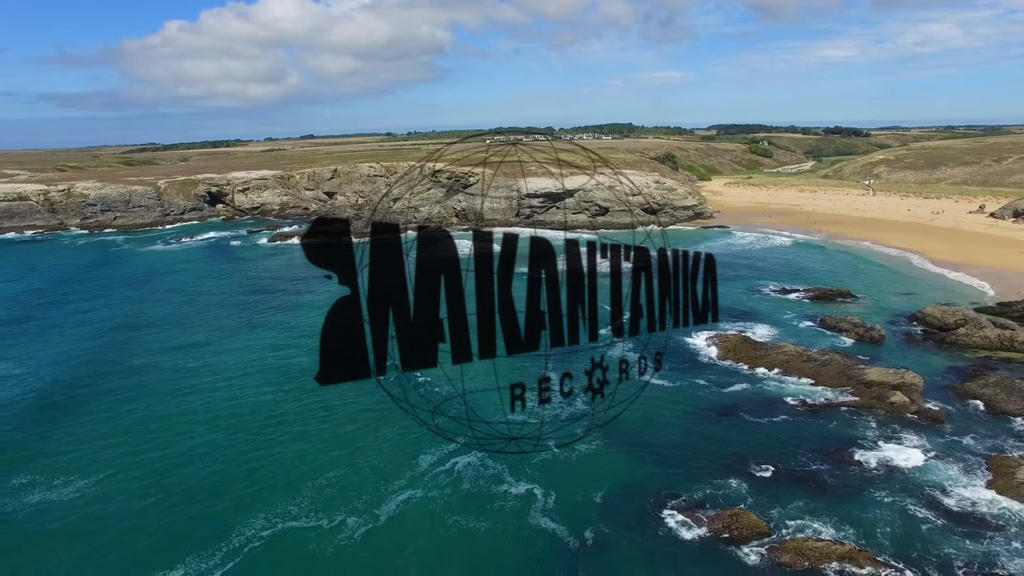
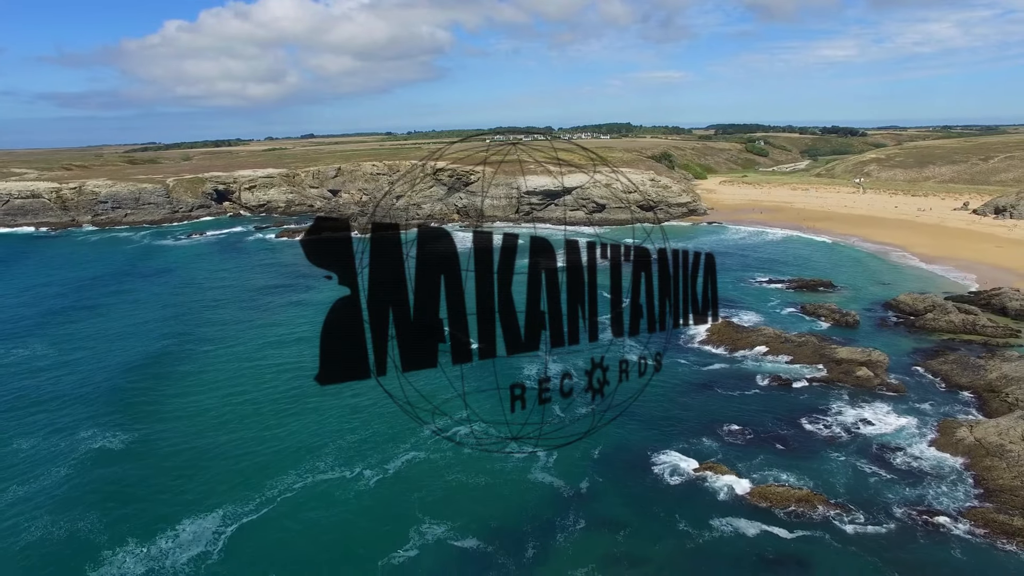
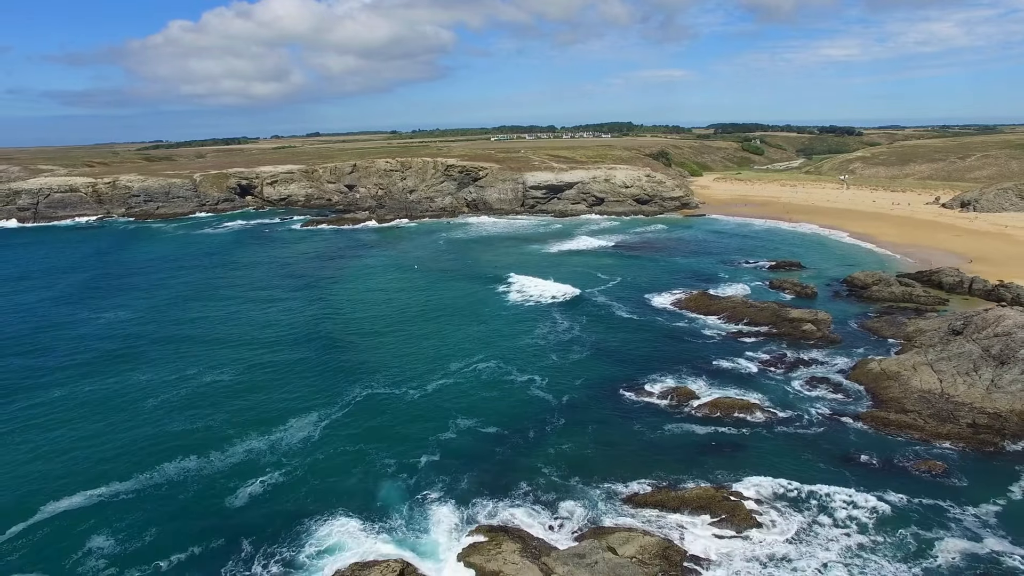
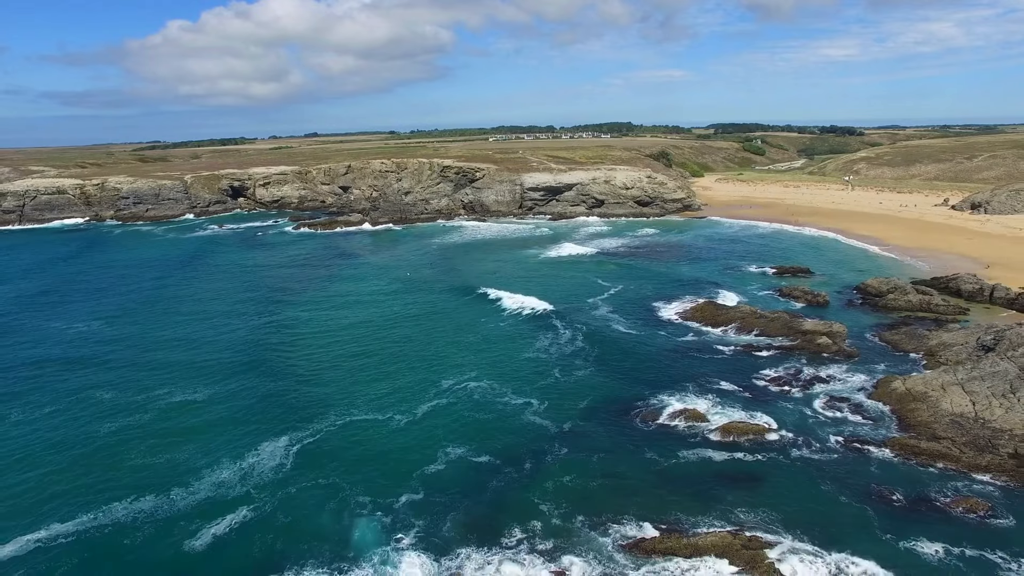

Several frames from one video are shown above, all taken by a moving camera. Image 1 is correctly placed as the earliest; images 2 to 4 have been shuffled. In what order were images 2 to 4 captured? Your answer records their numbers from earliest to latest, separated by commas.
2, 4, 3
